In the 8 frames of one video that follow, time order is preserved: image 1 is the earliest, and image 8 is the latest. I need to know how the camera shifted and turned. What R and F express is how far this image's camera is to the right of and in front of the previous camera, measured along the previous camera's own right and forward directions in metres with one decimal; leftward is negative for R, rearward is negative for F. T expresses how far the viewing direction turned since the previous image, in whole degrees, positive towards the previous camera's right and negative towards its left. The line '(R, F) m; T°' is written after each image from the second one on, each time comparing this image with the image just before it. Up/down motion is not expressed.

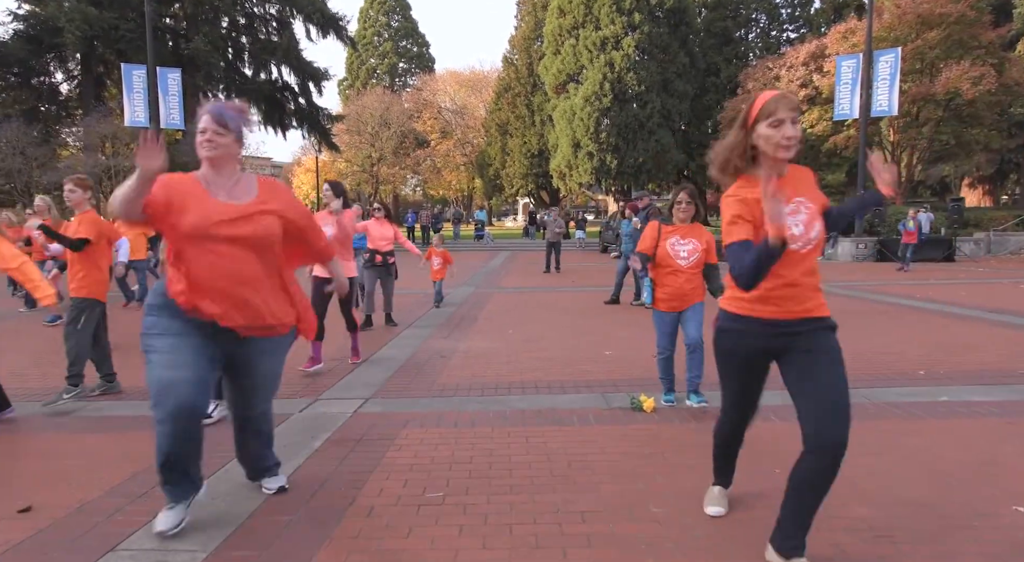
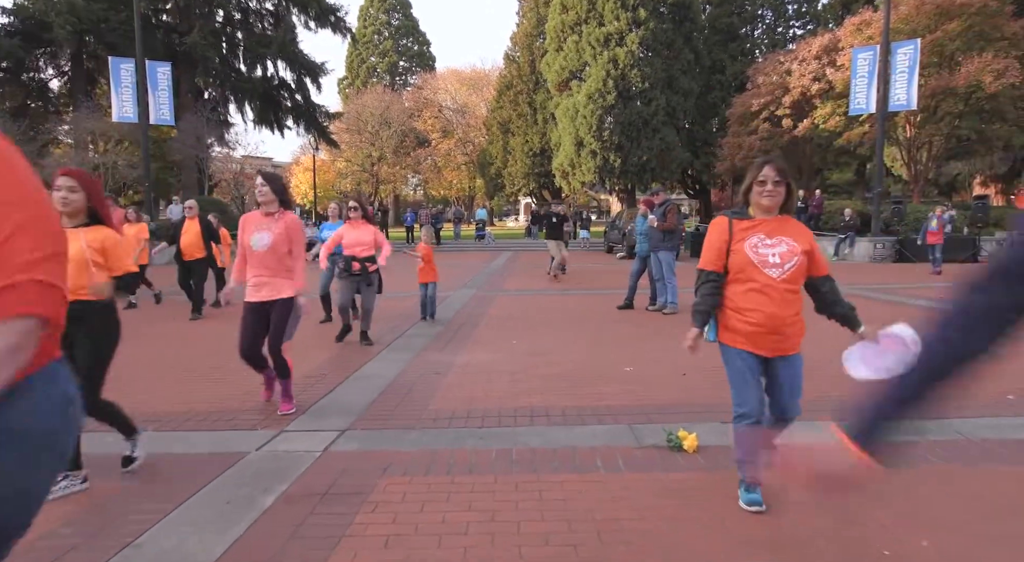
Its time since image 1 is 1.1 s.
(0.0, +0.9) m; 0°
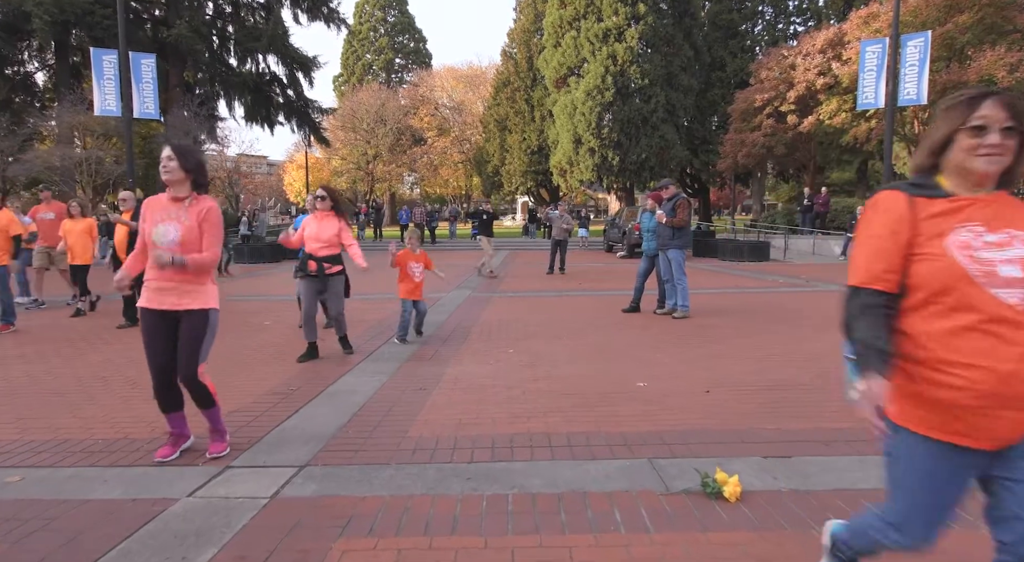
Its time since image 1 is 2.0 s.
(0.0, +0.8) m; 0°
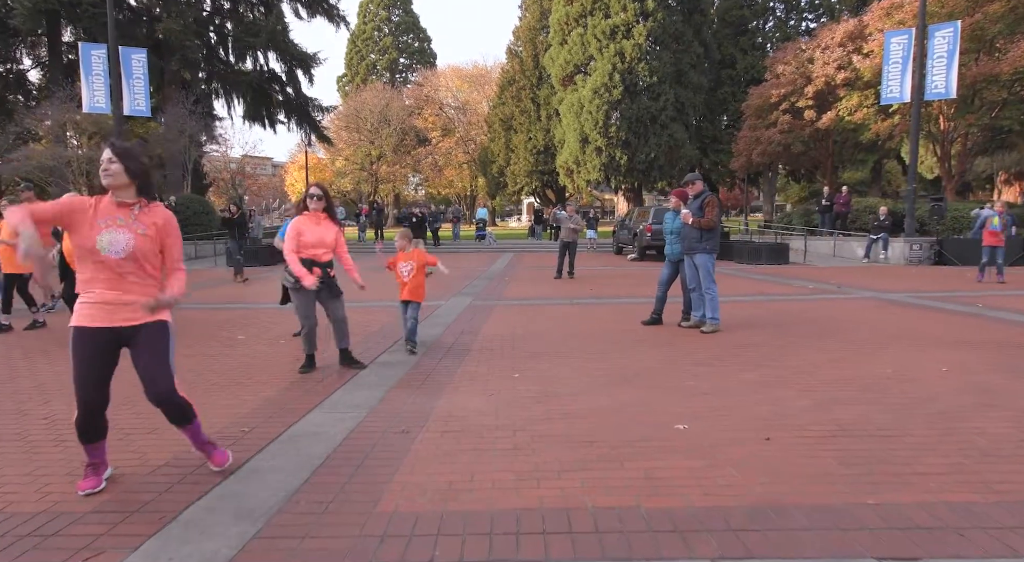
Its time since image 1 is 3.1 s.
(0.0, +1.0) m; 0°
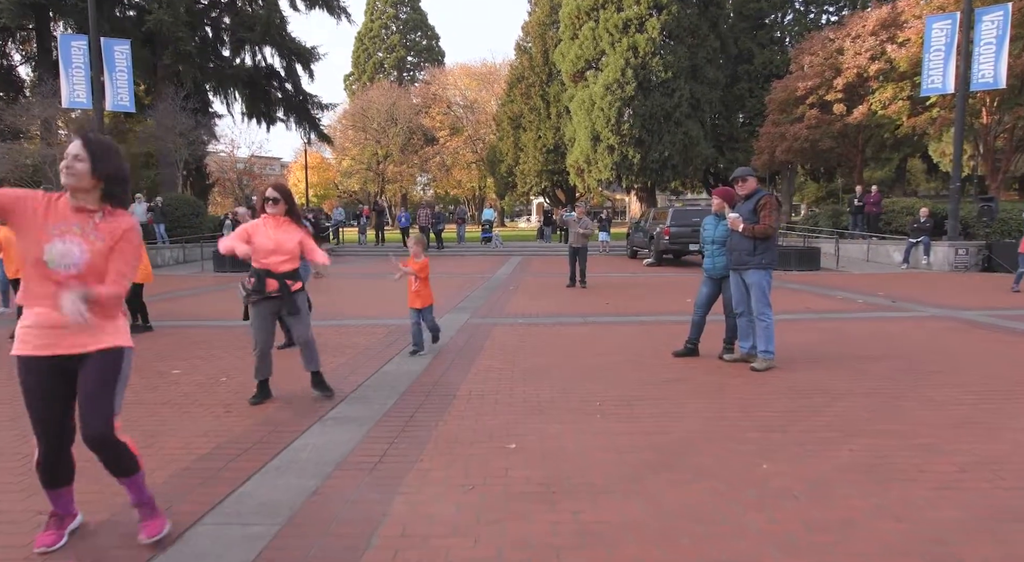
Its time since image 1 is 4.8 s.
(+0.1, +1.6) m; -1°
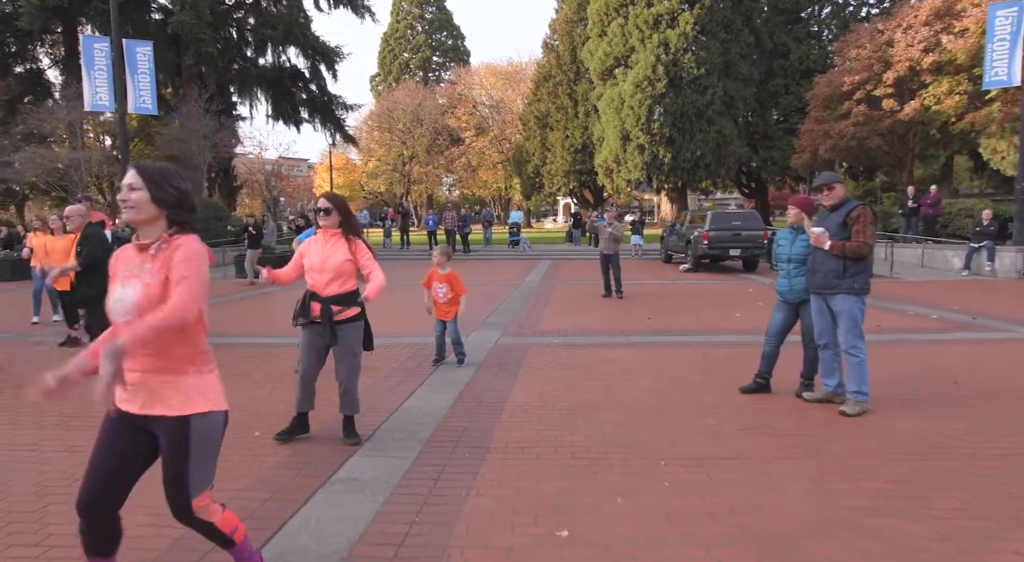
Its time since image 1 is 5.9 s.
(-0.1, +0.9) m; -2°
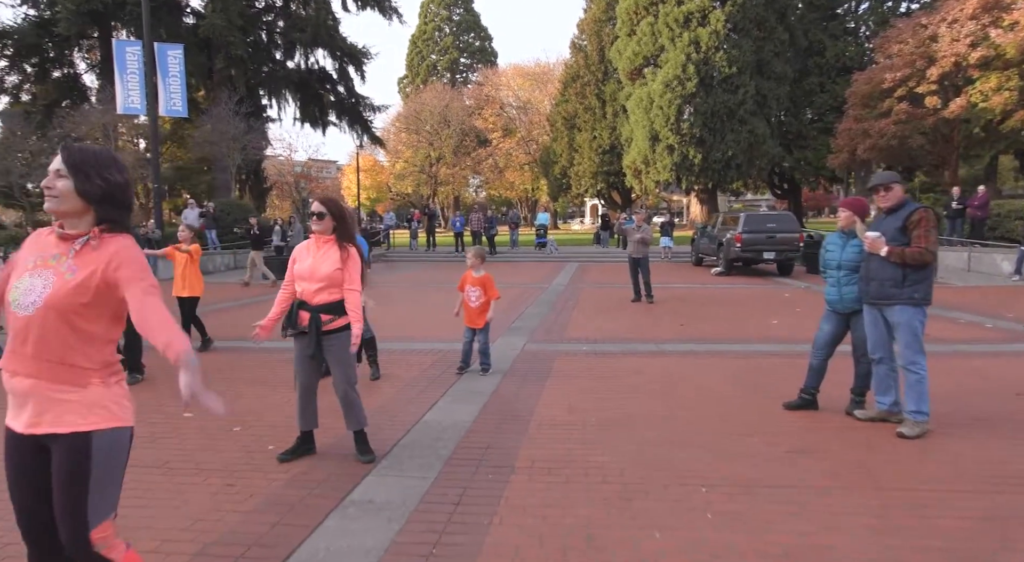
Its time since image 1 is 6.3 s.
(0.0, +0.3) m; -2°
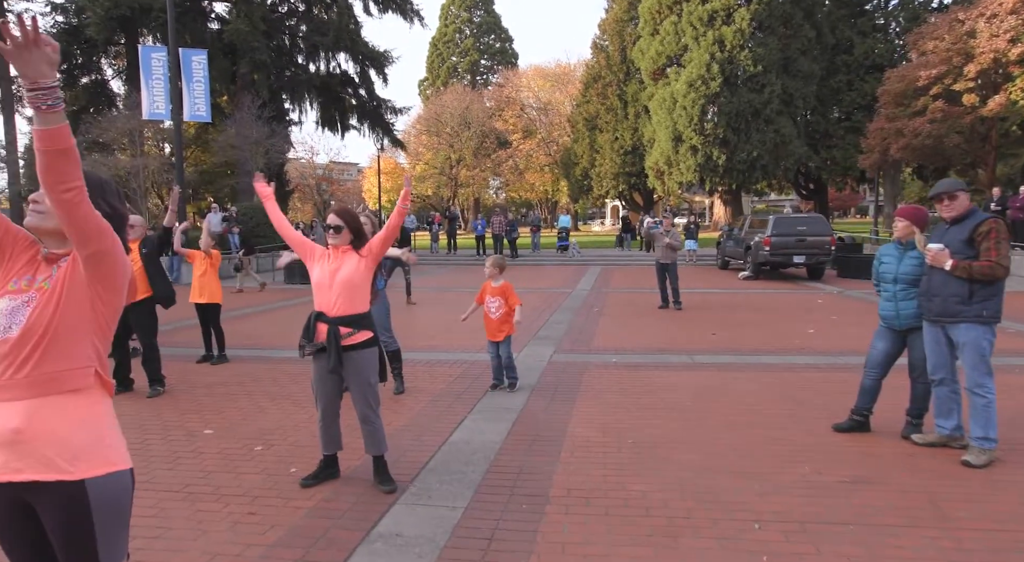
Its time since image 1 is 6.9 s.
(-0.1, +0.3) m; -2°
